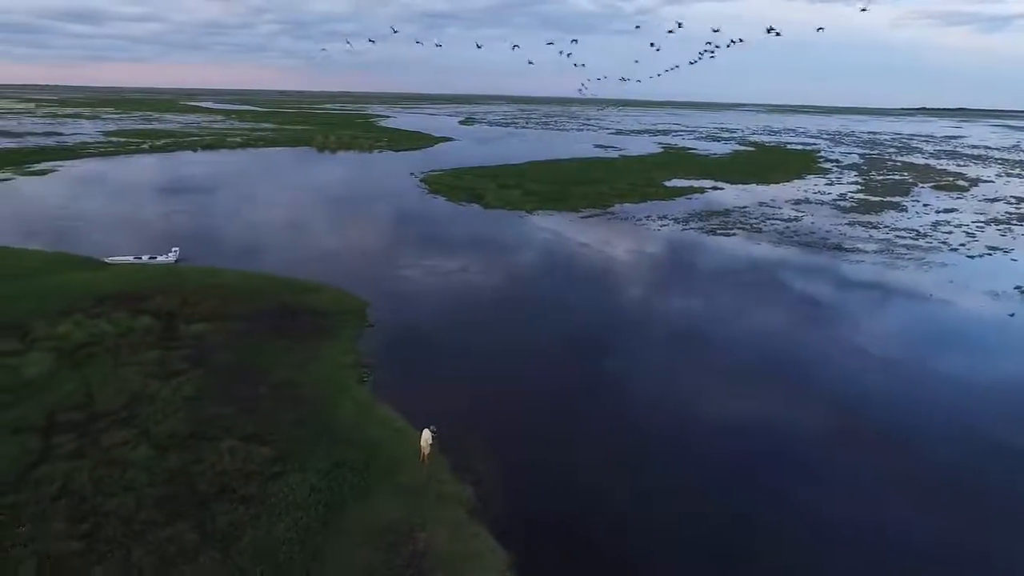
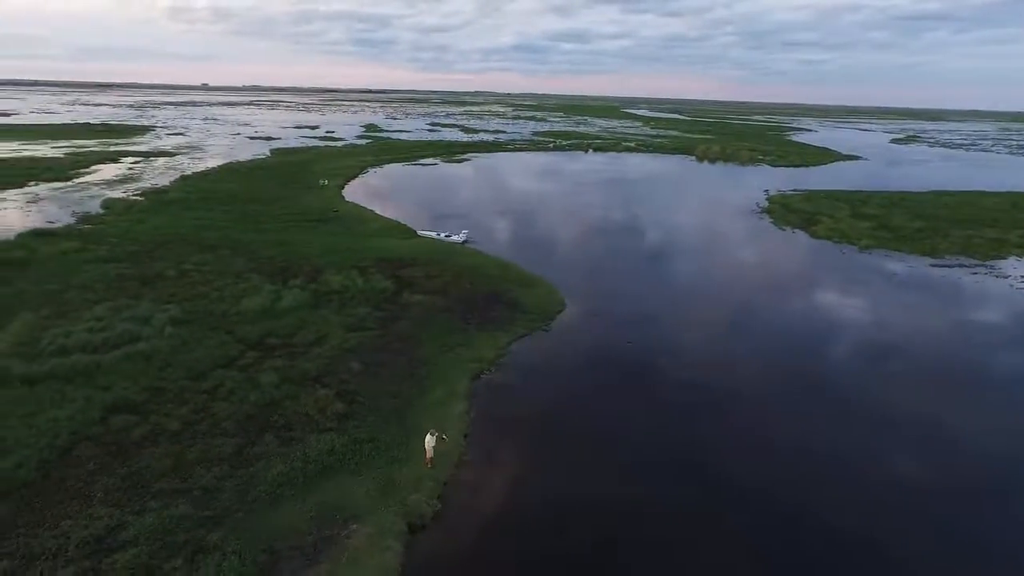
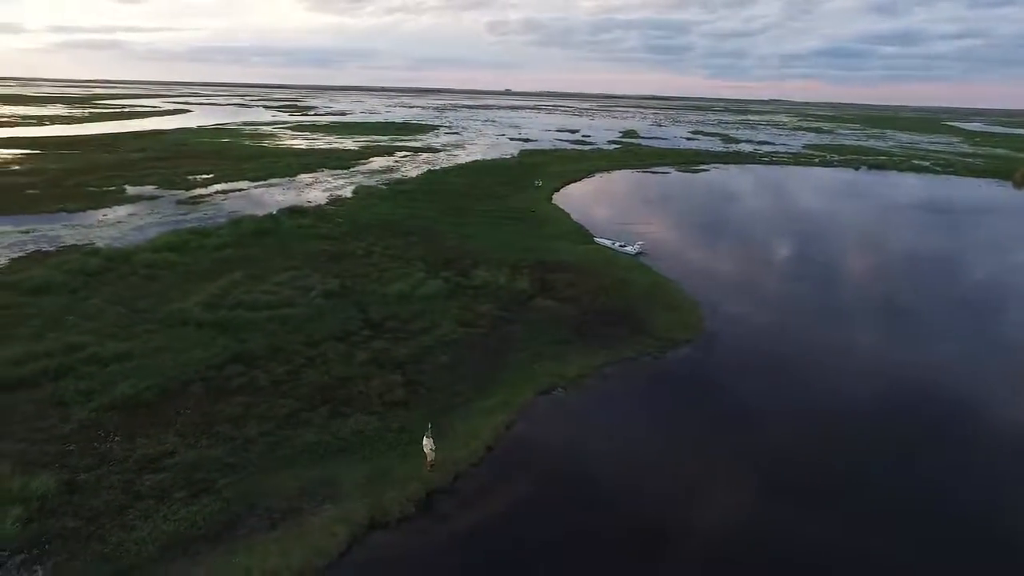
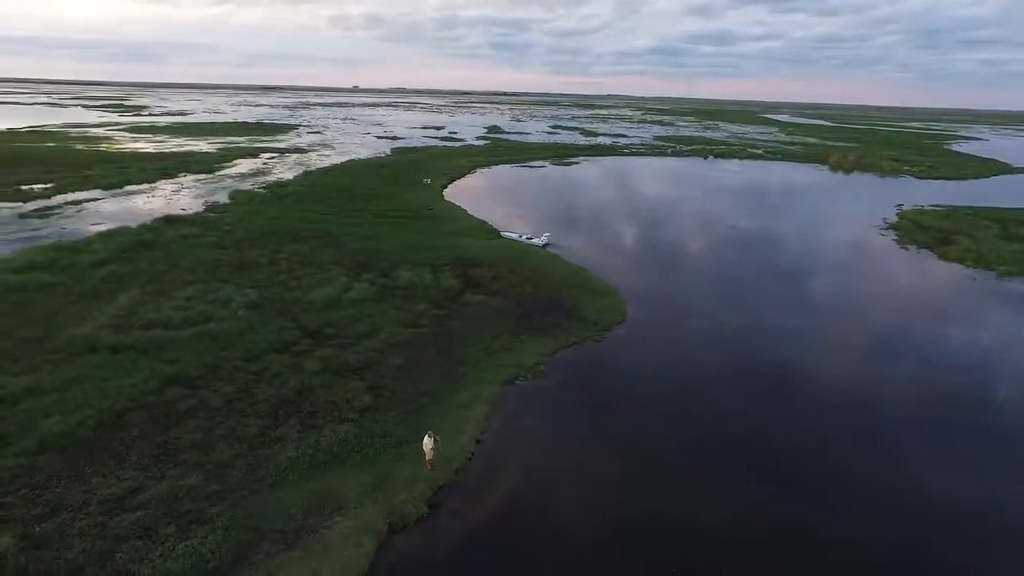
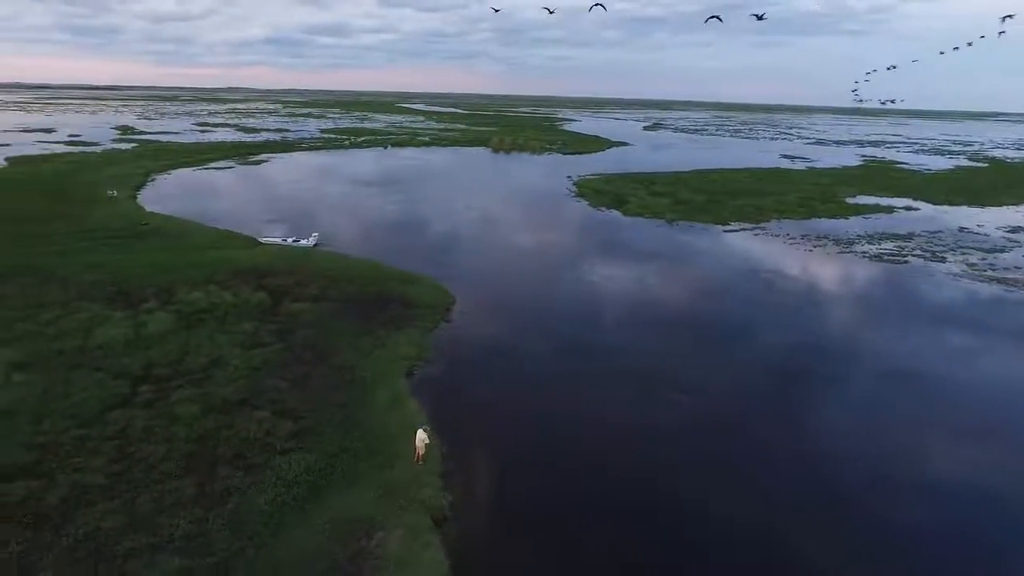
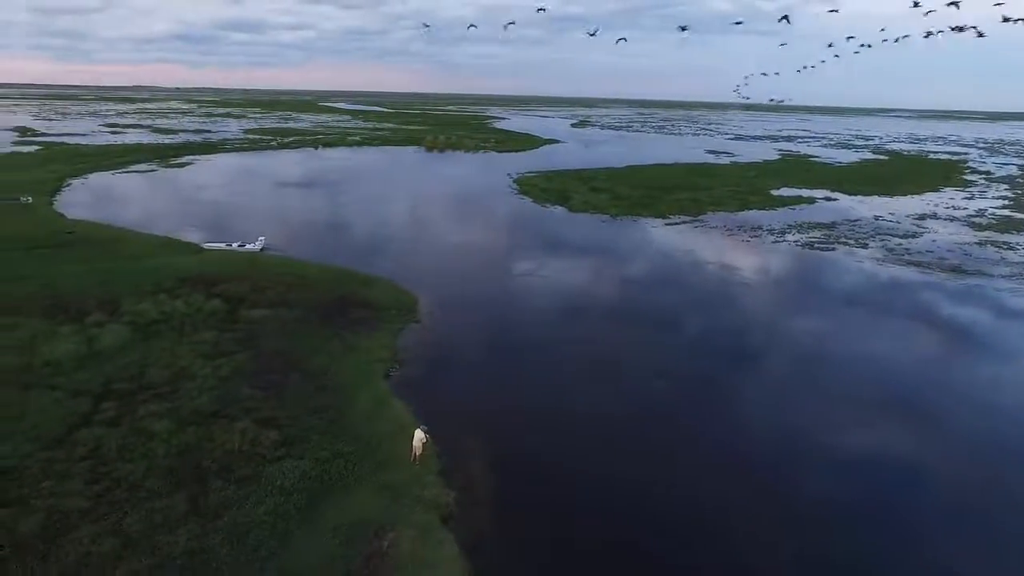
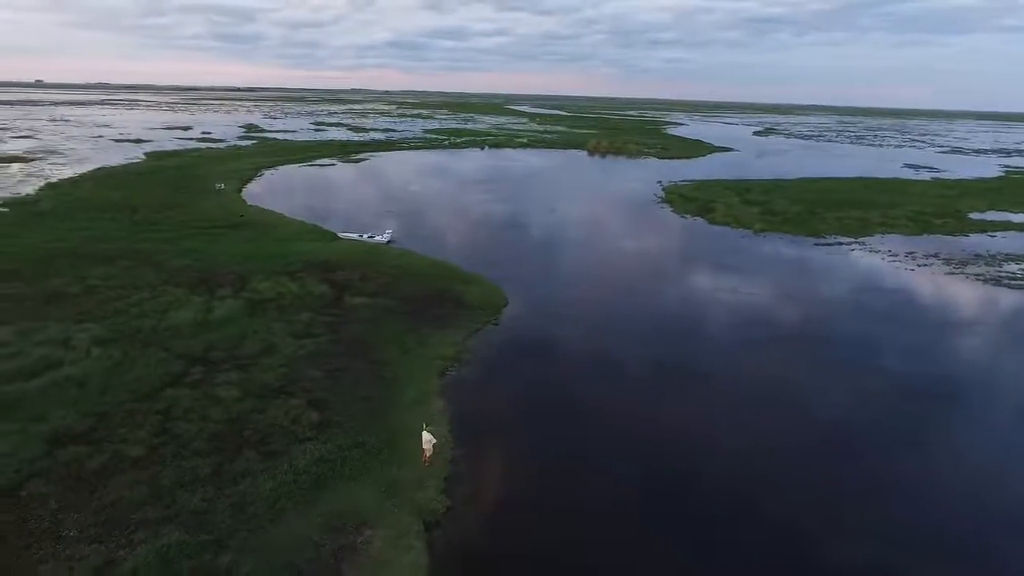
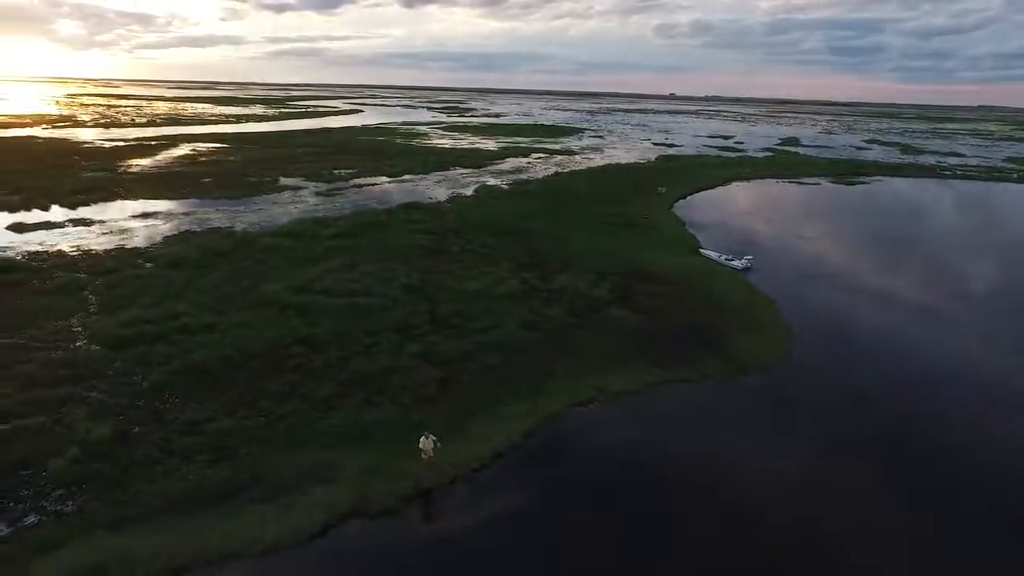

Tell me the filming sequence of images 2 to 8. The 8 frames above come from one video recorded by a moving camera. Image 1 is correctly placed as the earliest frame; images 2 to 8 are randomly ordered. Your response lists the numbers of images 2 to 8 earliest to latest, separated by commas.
6, 5, 7, 2, 4, 3, 8
